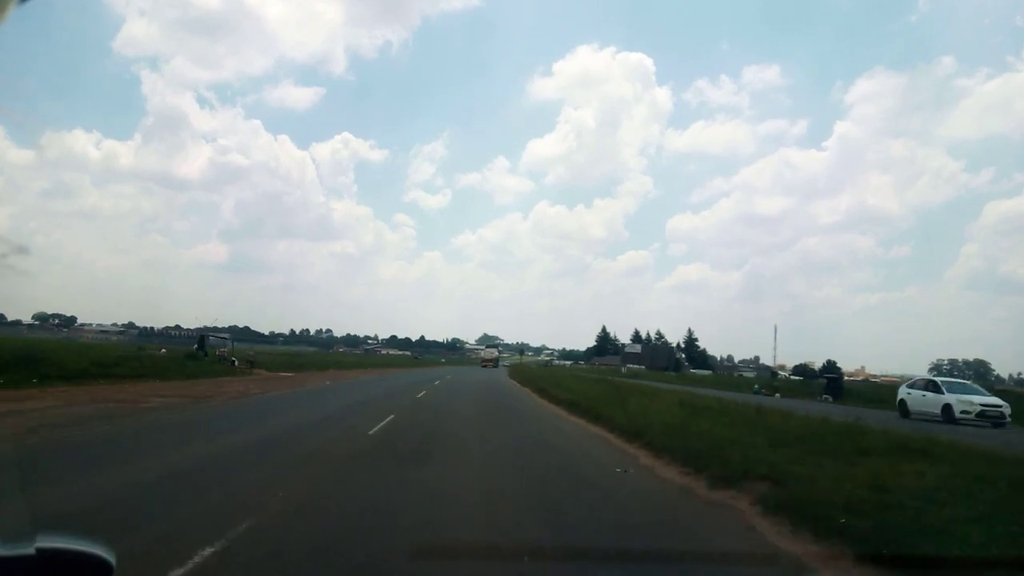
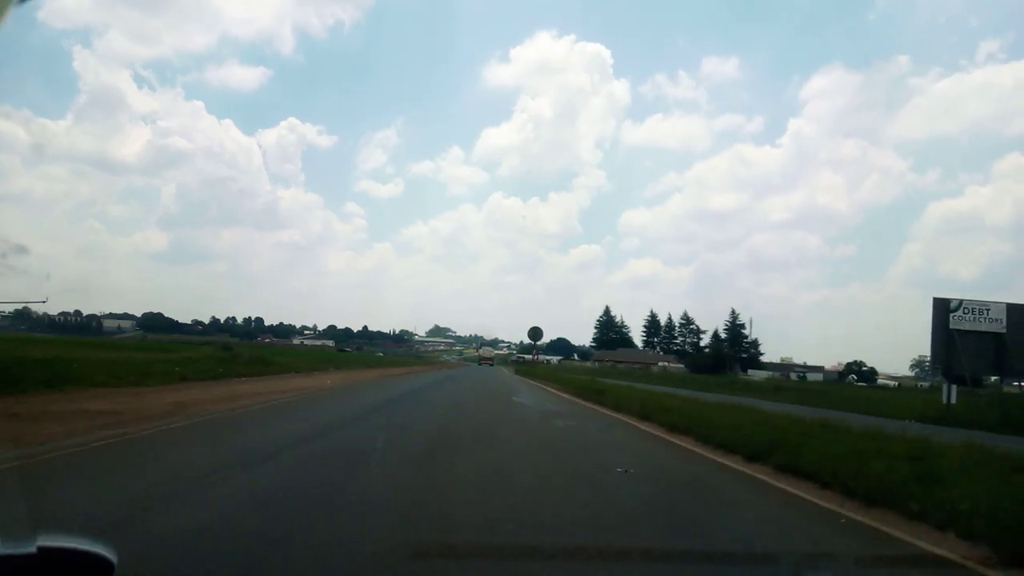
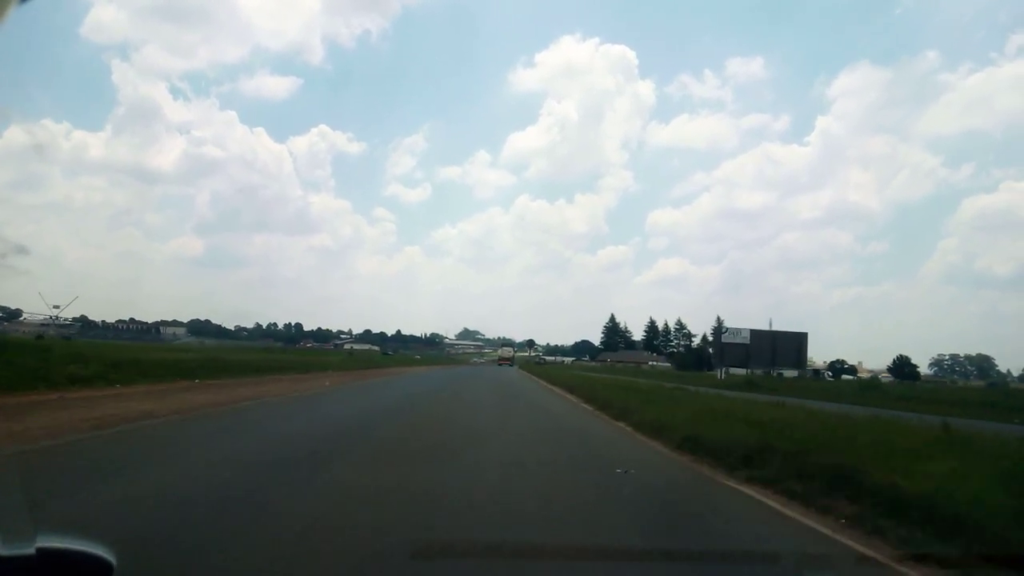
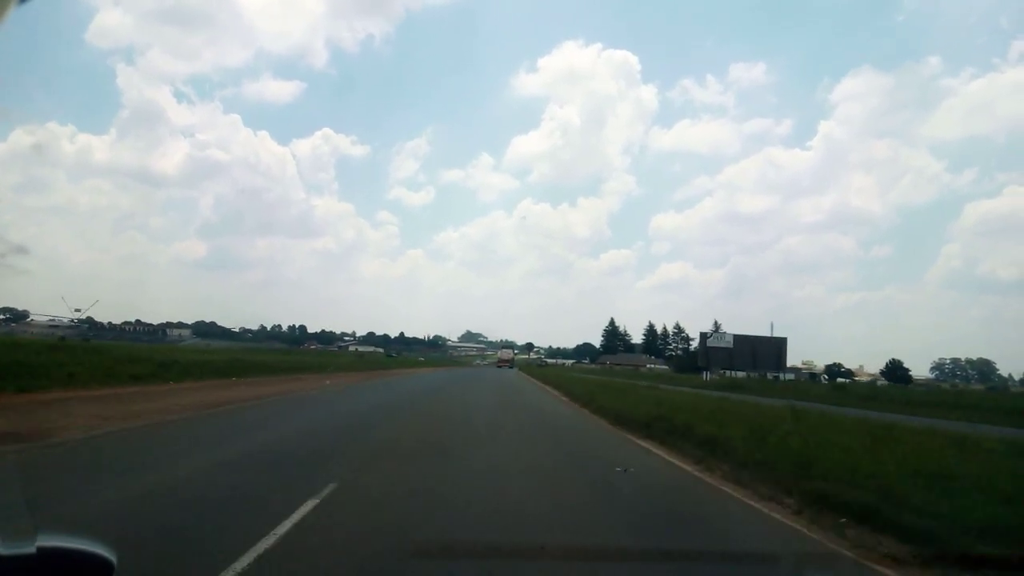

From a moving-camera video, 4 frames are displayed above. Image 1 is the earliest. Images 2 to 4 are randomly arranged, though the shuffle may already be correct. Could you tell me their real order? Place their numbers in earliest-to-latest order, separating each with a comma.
4, 3, 2
